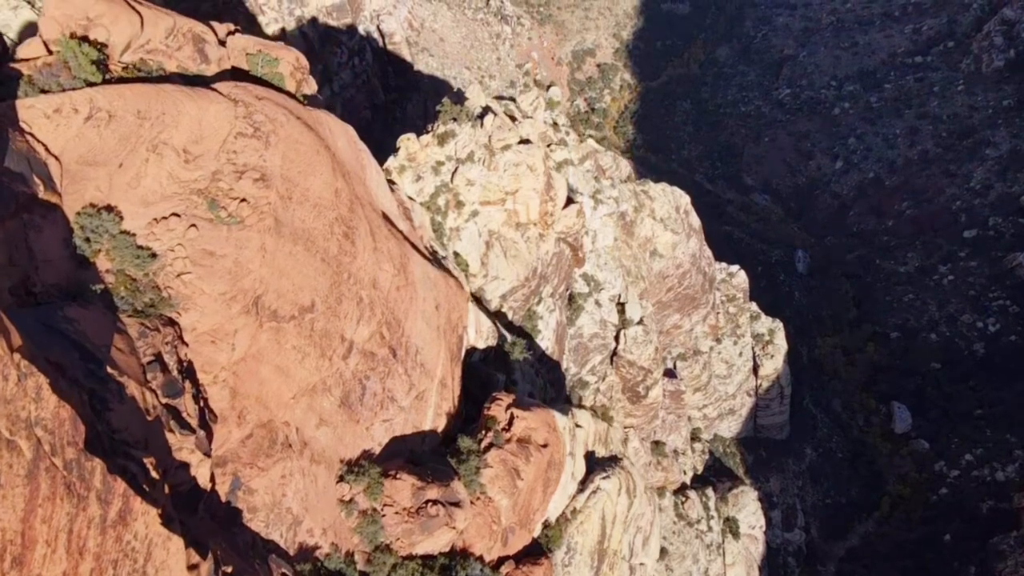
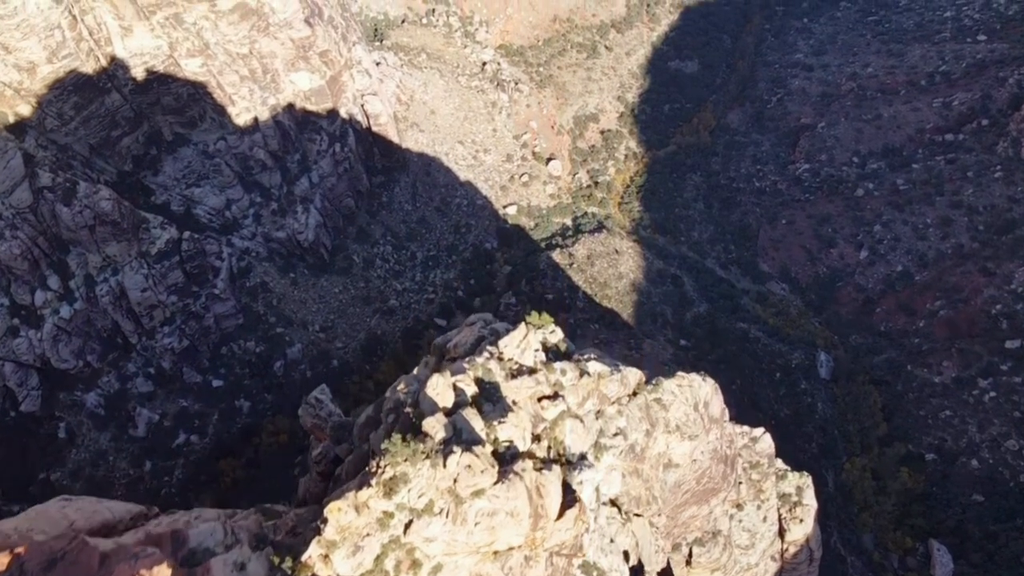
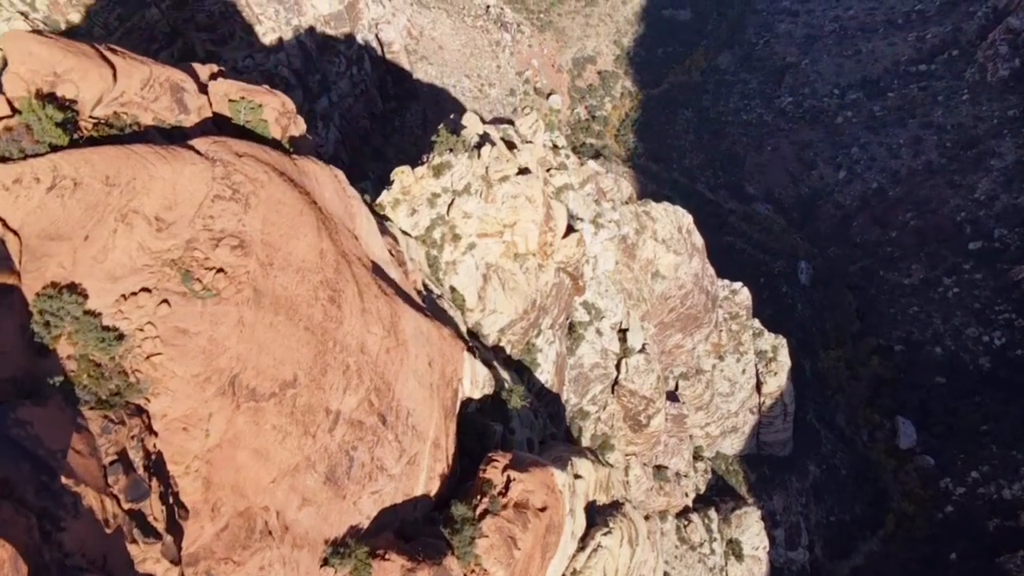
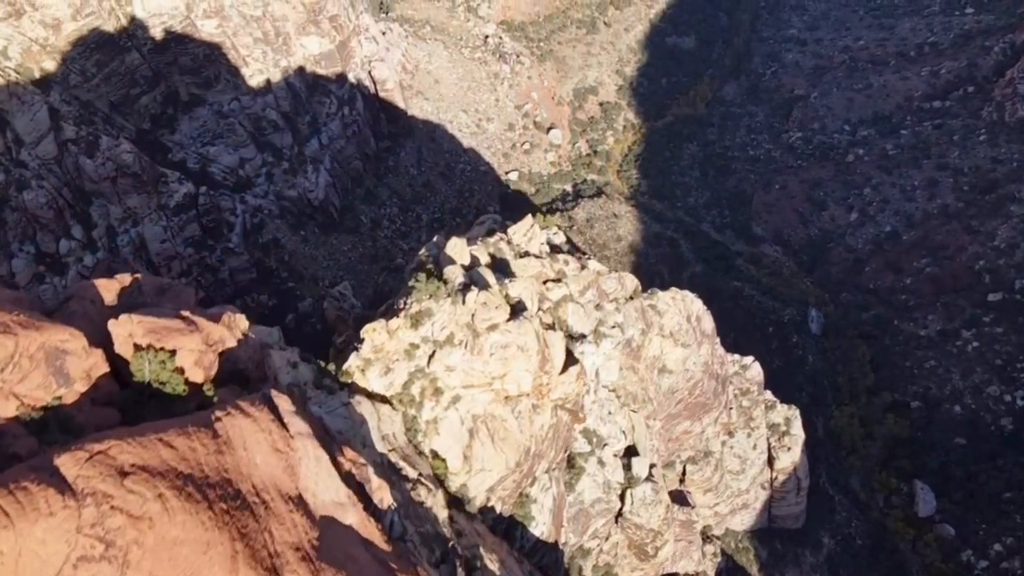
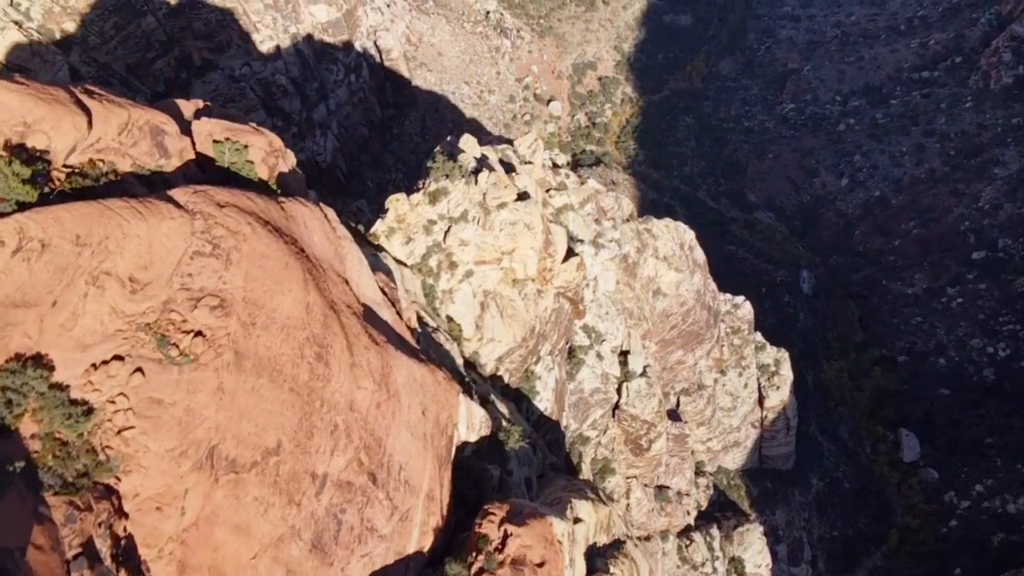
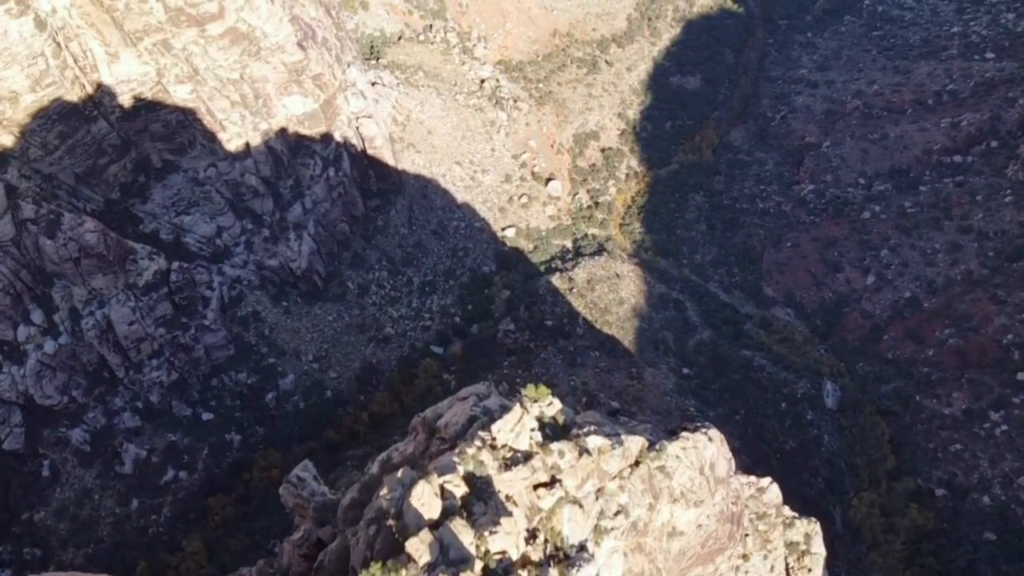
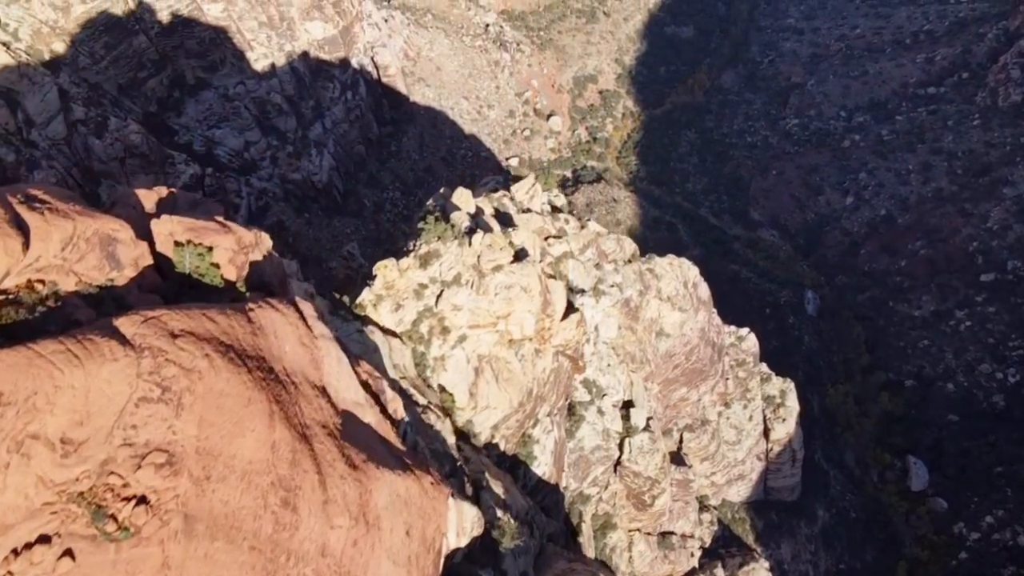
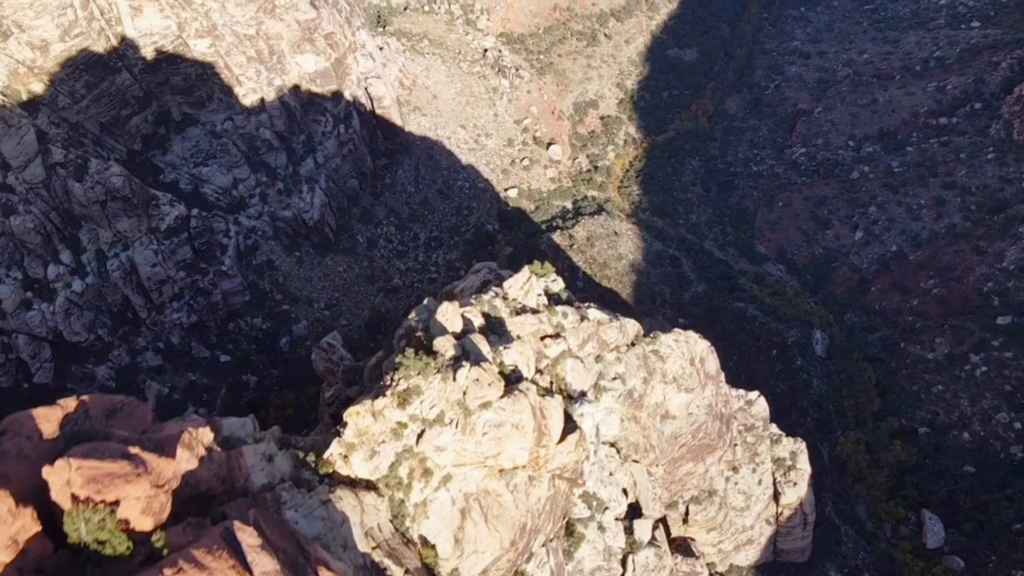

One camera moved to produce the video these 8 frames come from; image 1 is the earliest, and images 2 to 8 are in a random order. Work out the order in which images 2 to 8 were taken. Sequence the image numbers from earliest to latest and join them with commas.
3, 5, 7, 4, 8, 2, 6
